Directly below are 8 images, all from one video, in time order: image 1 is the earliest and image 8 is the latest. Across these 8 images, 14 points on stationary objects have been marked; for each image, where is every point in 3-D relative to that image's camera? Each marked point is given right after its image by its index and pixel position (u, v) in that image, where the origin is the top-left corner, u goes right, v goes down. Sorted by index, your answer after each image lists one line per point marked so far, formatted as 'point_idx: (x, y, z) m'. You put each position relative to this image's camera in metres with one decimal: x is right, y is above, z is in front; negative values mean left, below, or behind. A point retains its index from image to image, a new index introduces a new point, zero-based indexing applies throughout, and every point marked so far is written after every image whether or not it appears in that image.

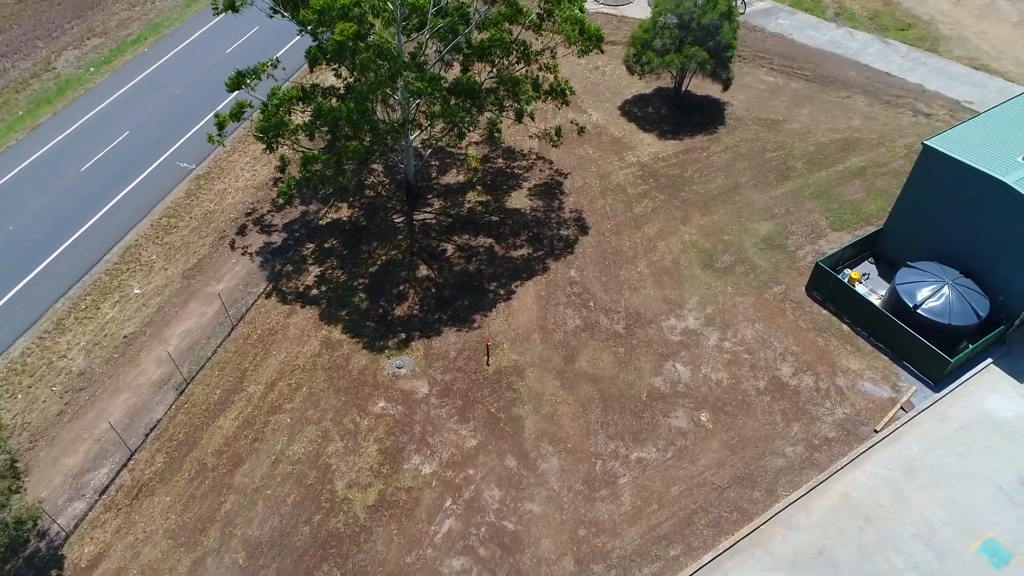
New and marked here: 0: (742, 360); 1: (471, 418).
0: (+6.1, -1.9, +19.1) m
1: (-1.0, -3.2, +17.8) m
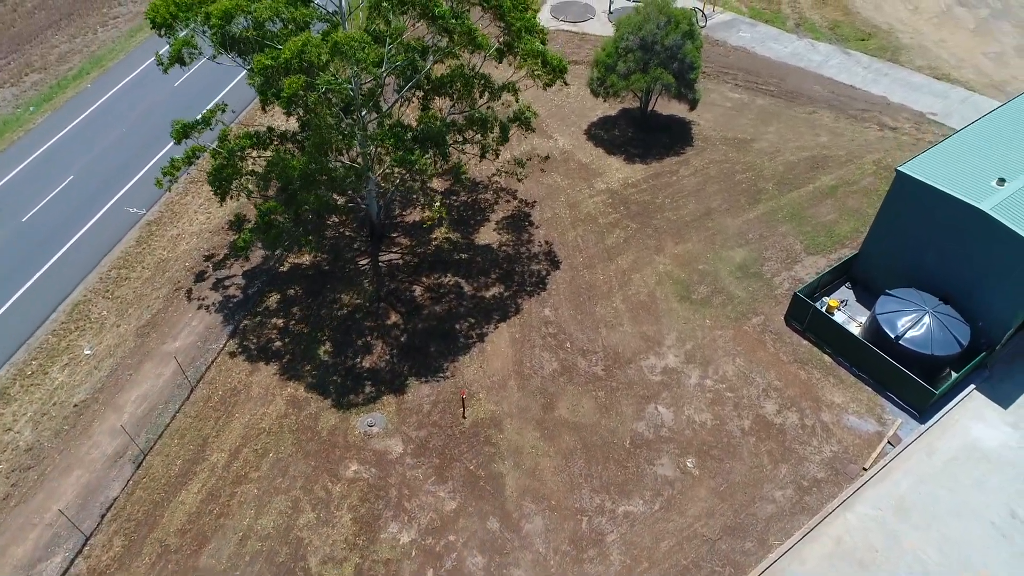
0: (+5.5, -2.8, +18.6) m
1: (-1.5, -4.5, +17.0) m
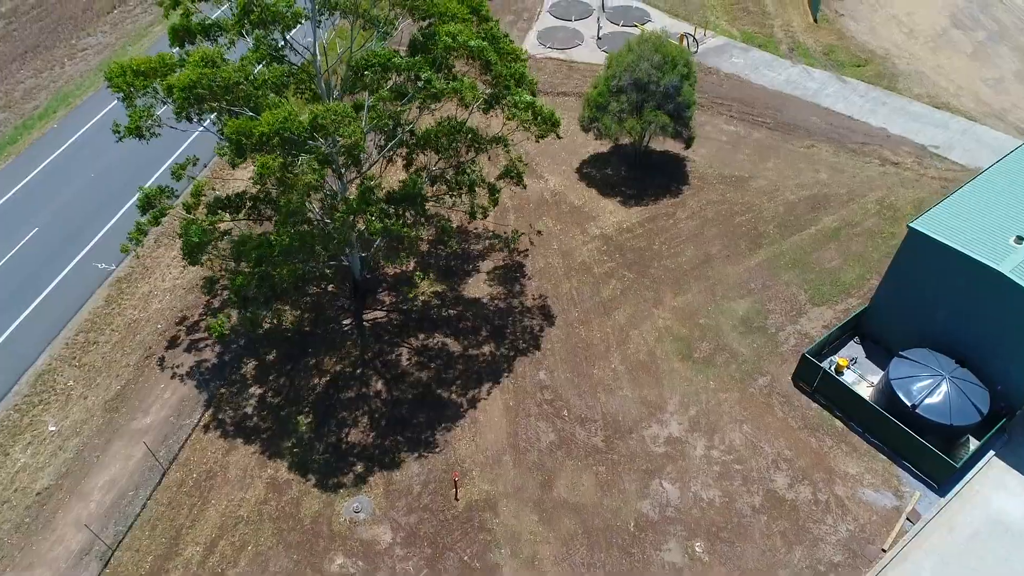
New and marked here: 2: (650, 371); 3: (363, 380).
0: (+5.4, -4.5, +17.6) m
1: (-1.5, -6.2, +15.9) m
2: (+3.8, -2.3, +19.8) m
3: (-4.1, -2.5, +19.8) m
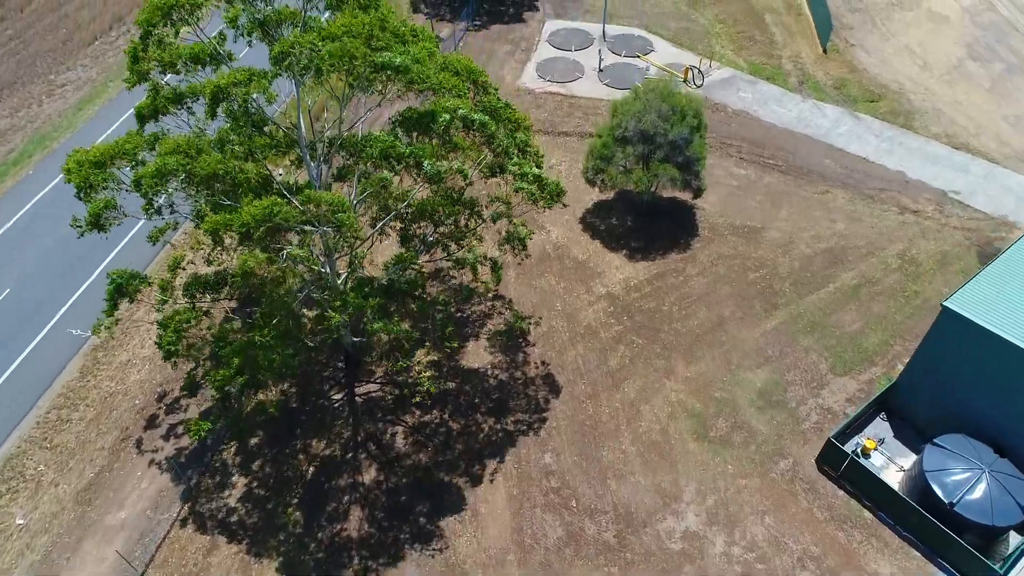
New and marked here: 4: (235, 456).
0: (+5.5, -6.4, +16.2) m
1: (-1.4, -8.2, +14.5) m
2: (+3.9, -4.2, +18.5) m
3: (-4.0, -4.5, +18.5) m
4: (-7.2, -4.3, +18.7) m
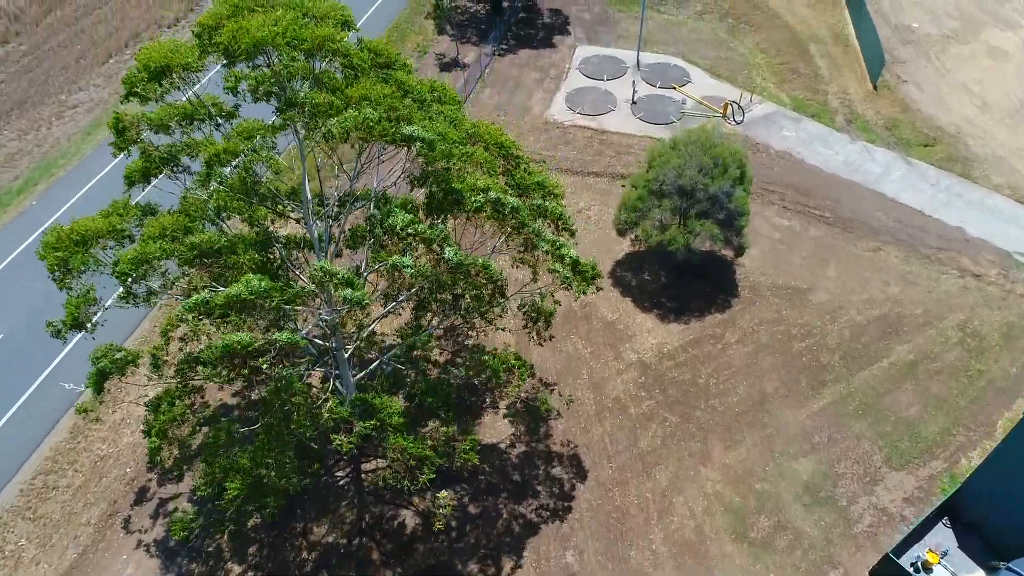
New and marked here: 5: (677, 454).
0: (+5.8, -8.4, +14.4) m
1: (-1.2, -10.0, +12.8) m
2: (+4.3, -6.1, +16.7) m
3: (-3.6, -6.2, +16.9) m
4: (-6.7, -5.9, +17.1) m
5: (+4.3, -4.2, +18.6) m
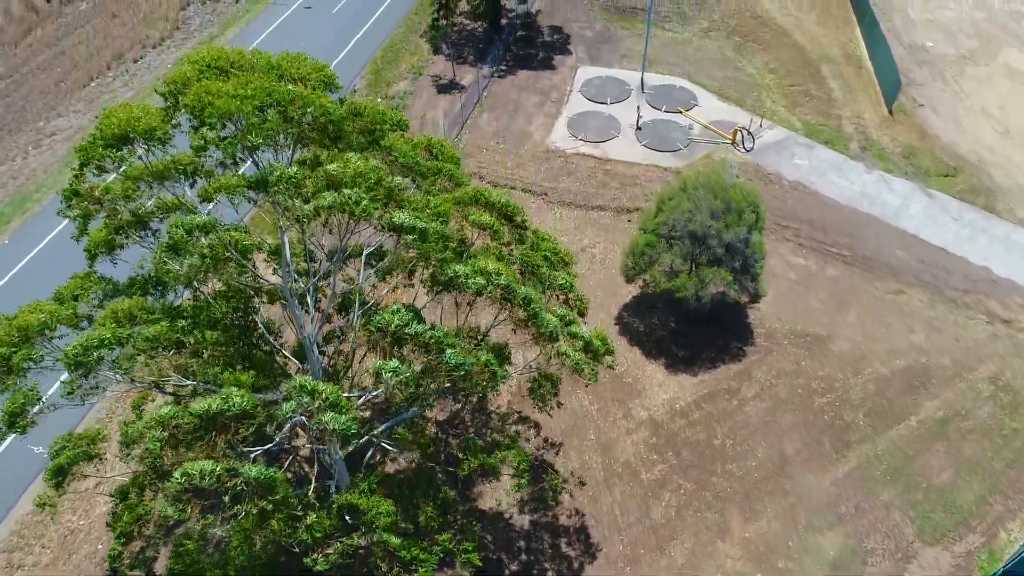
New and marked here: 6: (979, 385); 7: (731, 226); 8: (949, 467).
0: (+5.9, -9.8, +13.0) m
1: (-1.1, -11.4, +11.5) m
2: (+4.4, -7.6, +15.3) m
3: (-3.5, -7.7, +15.5) m
4: (-6.6, -7.4, +15.8) m
5: (+4.3, -5.7, +17.2) m
6: (+12.8, -2.7, +19.9) m
7: (+5.8, +1.6, +19.1) m
8: (+10.9, -4.5, +18.1) m
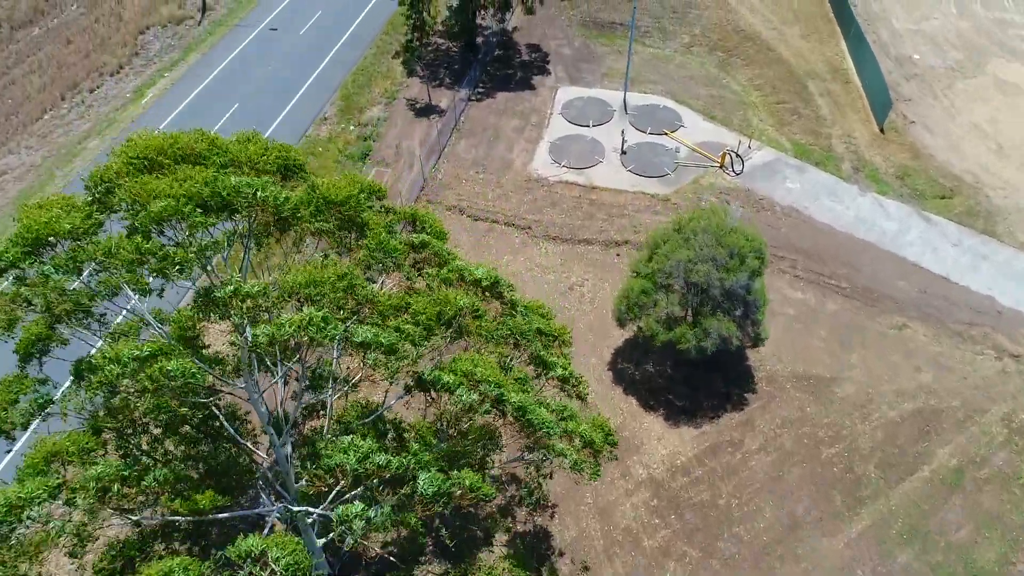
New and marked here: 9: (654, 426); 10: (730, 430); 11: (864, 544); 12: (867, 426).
0: (+6.0, -11.0, +11.9) m
1: (-0.9, -12.8, +10.1) m
2: (+4.4, -8.8, +14.2) m
3: (-3.5, -9.1, +14.1) m
4: (-6.7, -9.0, +14.3) m
5: (+4.2, -6.9, +16.0) m
6: (+12.5, -3.7, +18.9) m
7: (+5.4, +0.4, +17.9) m
8: (+10.8, -5.5, +17.1) m
9: (+3.8, -3.7, +19.3) m
10: (+5.7, -3.8, +19.1) m
11: (+8.2, -5.9, +16.8) m
12: (+9.3, -3.6, +19.1) m
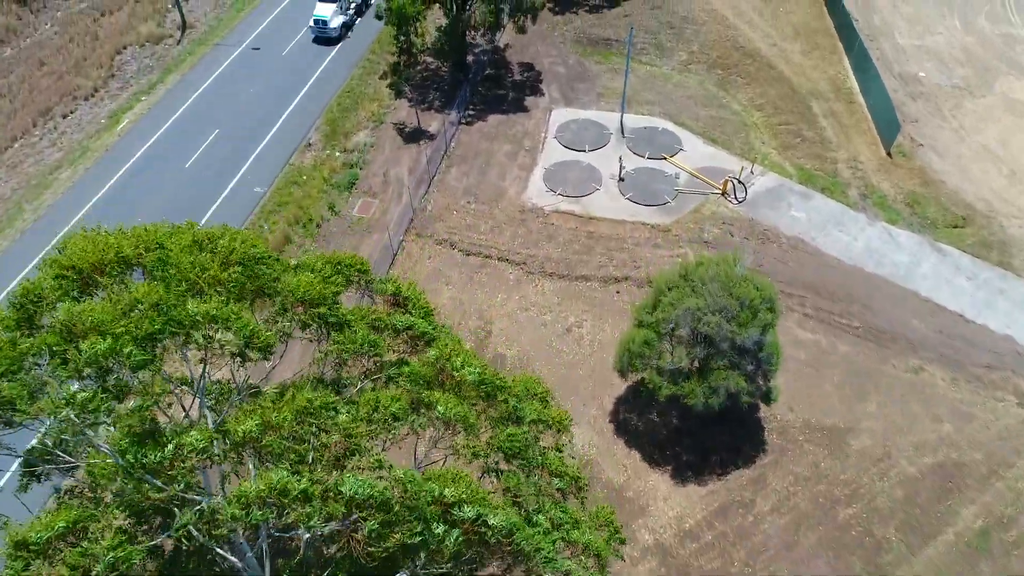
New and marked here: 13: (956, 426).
0: (+6.0, -12.2, +10.7) m
1: (-0.8, -14.1, +8.9) m
2: (+4.4, -10.0, +13.0) m
3: (-3.5, -10.5, +12.8) m
4: (-6.6, -10.3, +13.0) m
5: (+4.2, -8.2, +14.8) m
6: (+12.4, -4.8, +17.8) m
7: (+5.3, -0.8, +16.7) m
8: (+10.7, -6.7, +16.0) m
9: (+3.7, -4.9, +18.1) m
10: (+5.6, -5.0, +17.9) m
11: (+8.1, -7.1, +15.6) m
12: (+9.2, -4.8, +17.9) m
13: (+11.7, -3.6, +19.1) m
